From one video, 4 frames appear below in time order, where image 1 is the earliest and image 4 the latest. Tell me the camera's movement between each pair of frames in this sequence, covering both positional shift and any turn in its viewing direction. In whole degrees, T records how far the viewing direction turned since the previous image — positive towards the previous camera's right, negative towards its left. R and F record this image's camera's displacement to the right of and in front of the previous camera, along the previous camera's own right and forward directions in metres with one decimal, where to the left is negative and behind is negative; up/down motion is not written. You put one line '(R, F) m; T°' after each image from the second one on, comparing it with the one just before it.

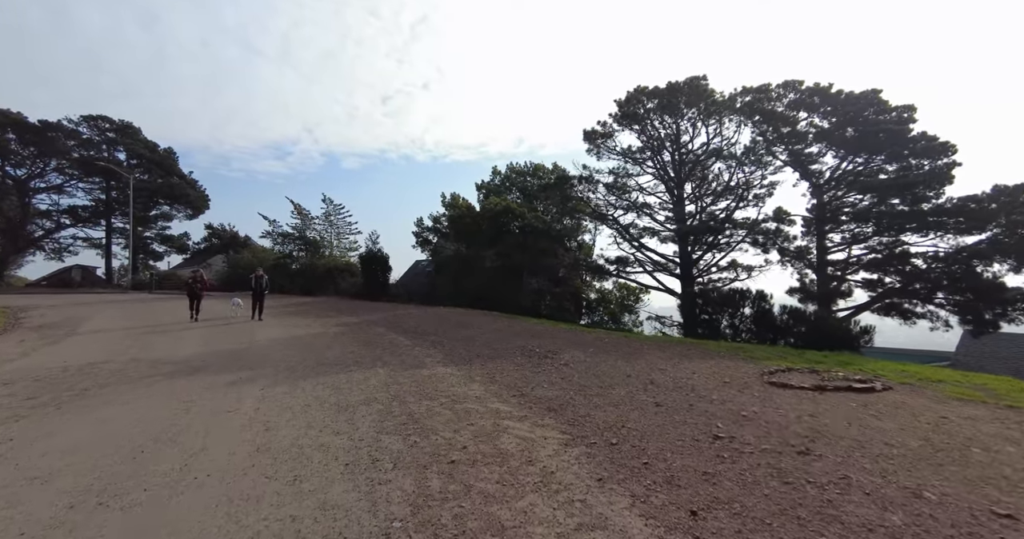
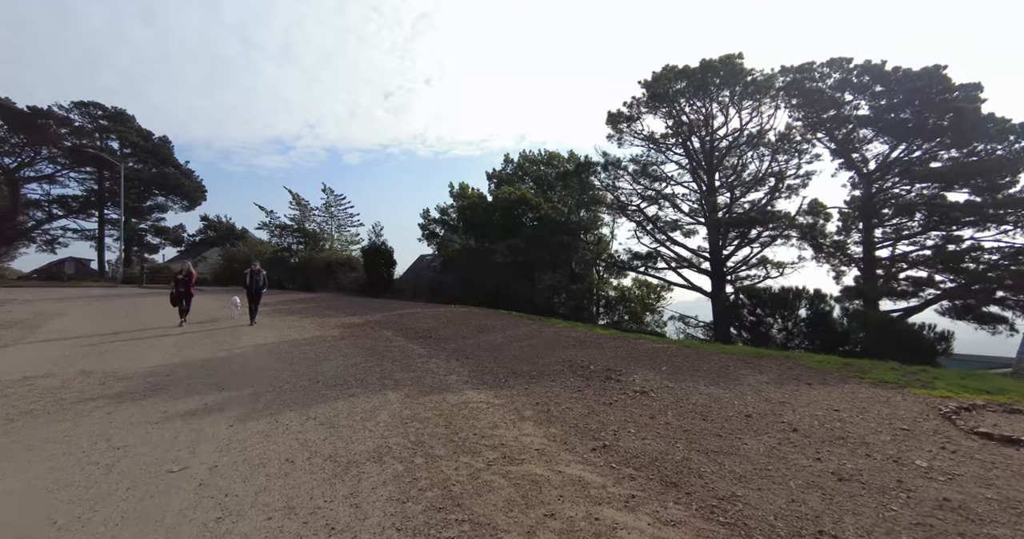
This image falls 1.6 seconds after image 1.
(-0.8, +1.9) m; 0°
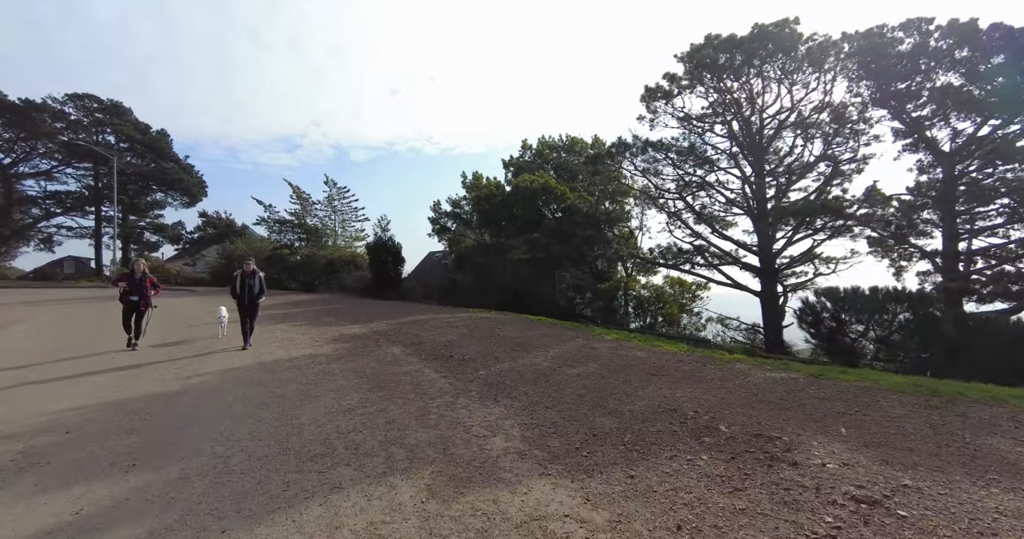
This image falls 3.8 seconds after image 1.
(-0.8, +2.5) m; -1°
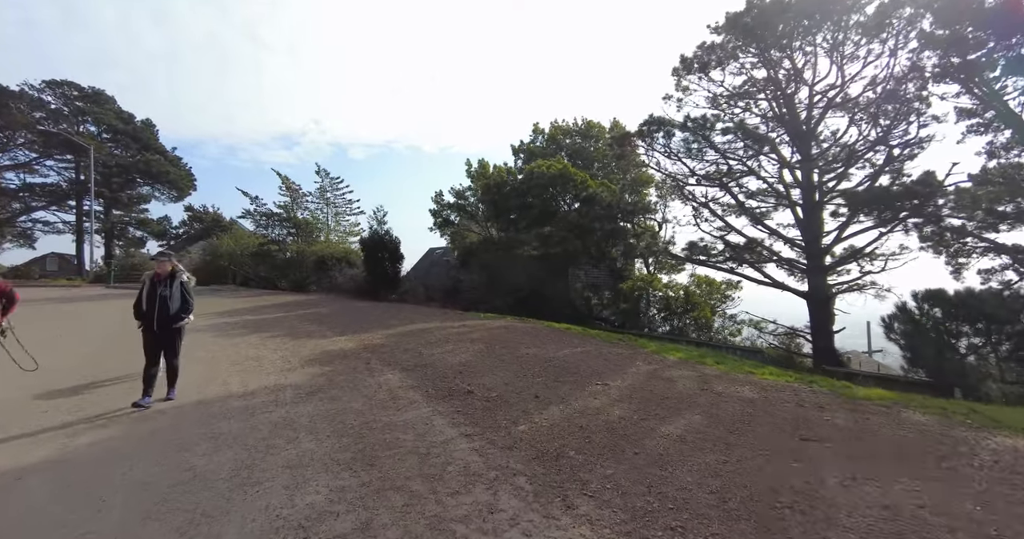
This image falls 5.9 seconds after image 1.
(-0.7, +2.5) m; 0°
